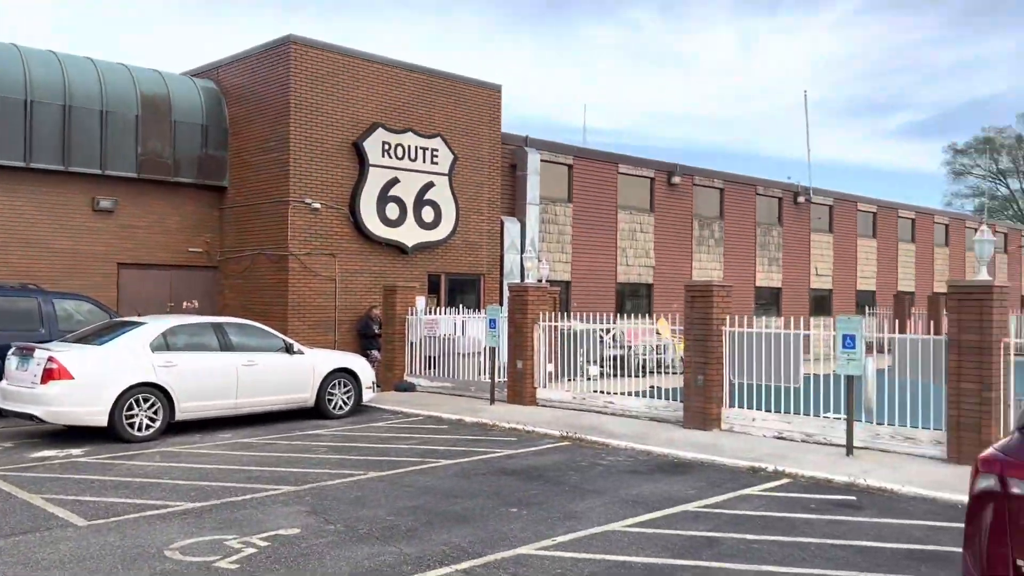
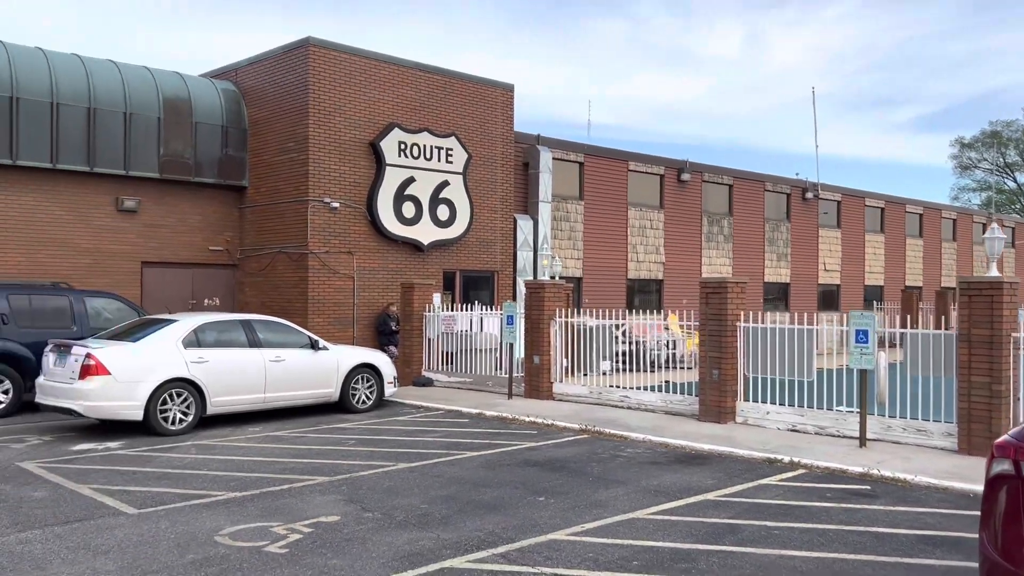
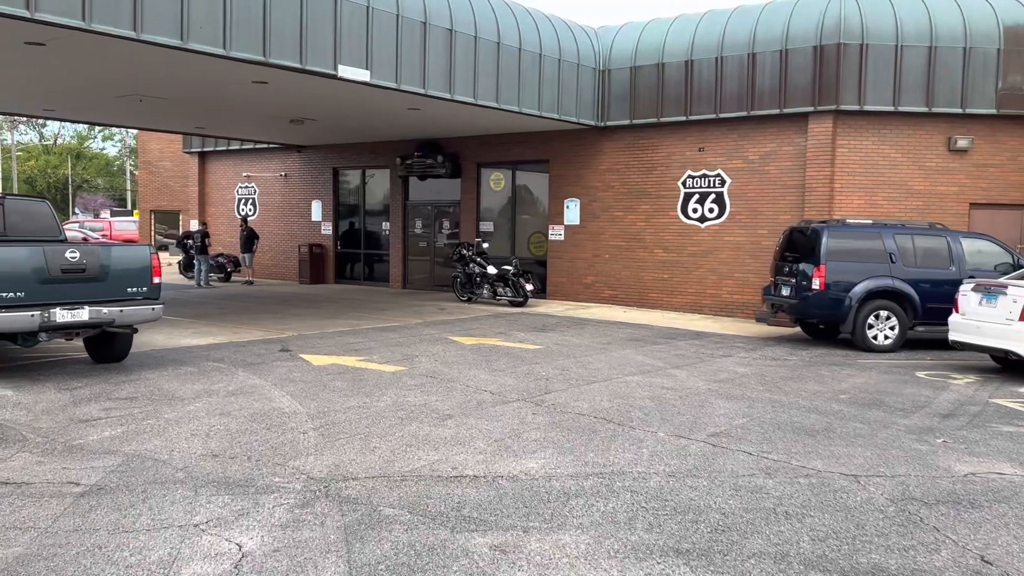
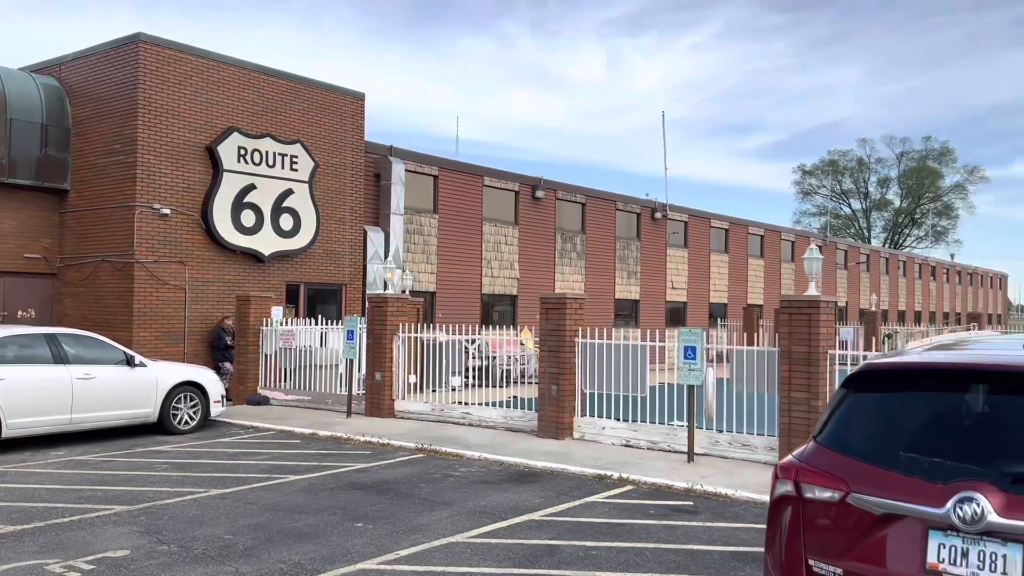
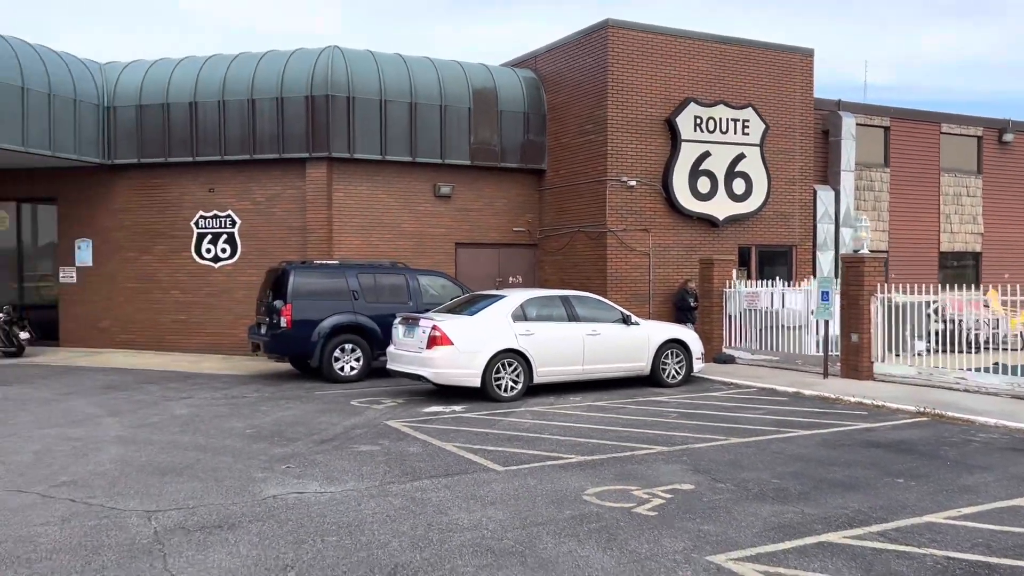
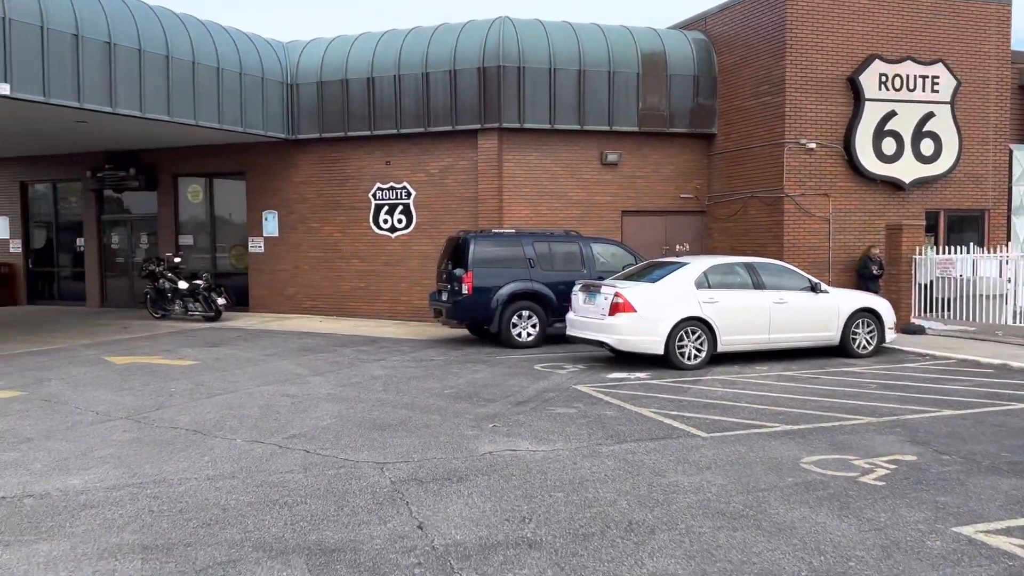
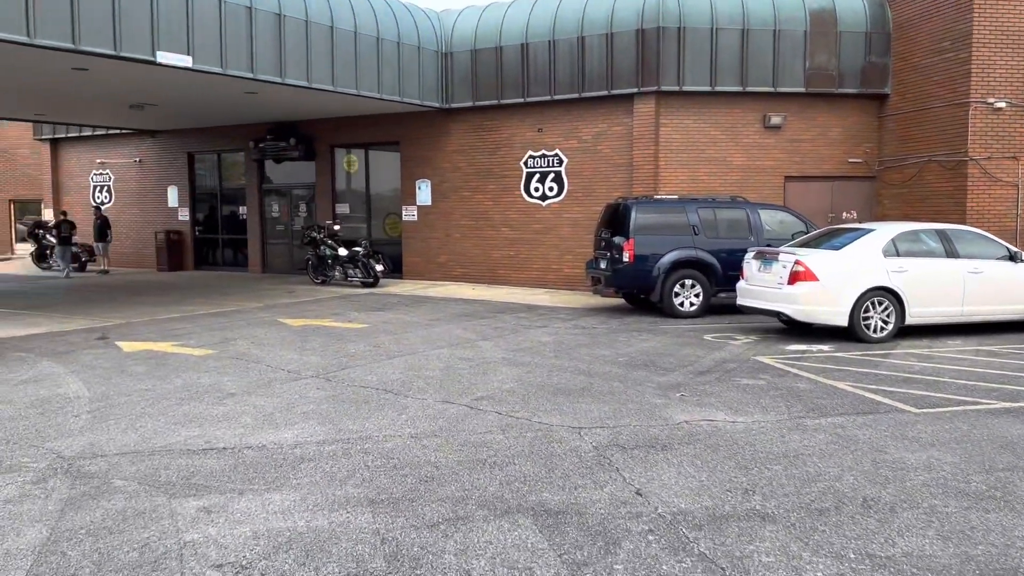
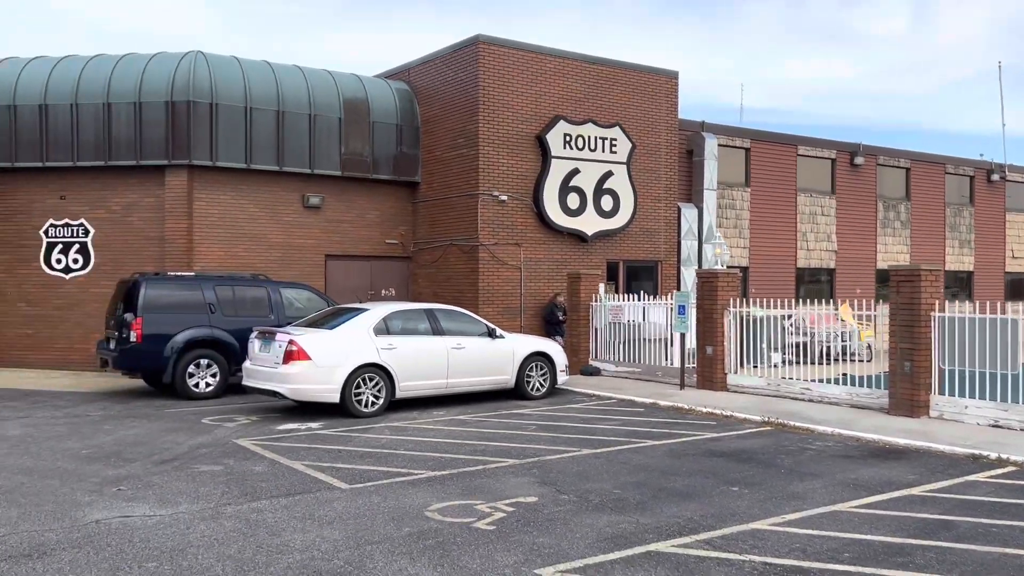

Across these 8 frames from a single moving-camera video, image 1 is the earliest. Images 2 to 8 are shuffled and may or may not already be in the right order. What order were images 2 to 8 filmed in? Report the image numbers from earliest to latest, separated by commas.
4, 2, 8, 5, 6, 7, 3
